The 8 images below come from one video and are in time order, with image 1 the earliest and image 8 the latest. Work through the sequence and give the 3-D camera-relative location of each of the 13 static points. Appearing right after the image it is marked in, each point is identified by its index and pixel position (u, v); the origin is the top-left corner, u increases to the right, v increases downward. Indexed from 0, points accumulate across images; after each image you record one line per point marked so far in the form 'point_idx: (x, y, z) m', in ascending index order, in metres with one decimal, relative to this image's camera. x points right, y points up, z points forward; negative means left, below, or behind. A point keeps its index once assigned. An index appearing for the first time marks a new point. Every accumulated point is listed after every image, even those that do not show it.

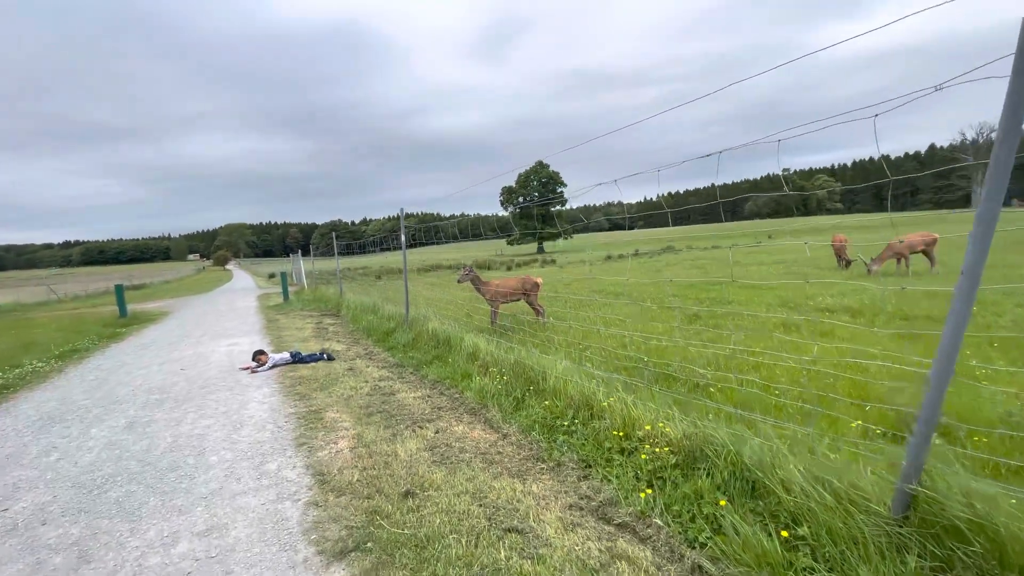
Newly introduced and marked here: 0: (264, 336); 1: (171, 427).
0: (-5.7, -1.1, +10.9) m
1: (-3.4, -1.4, +4.8) m
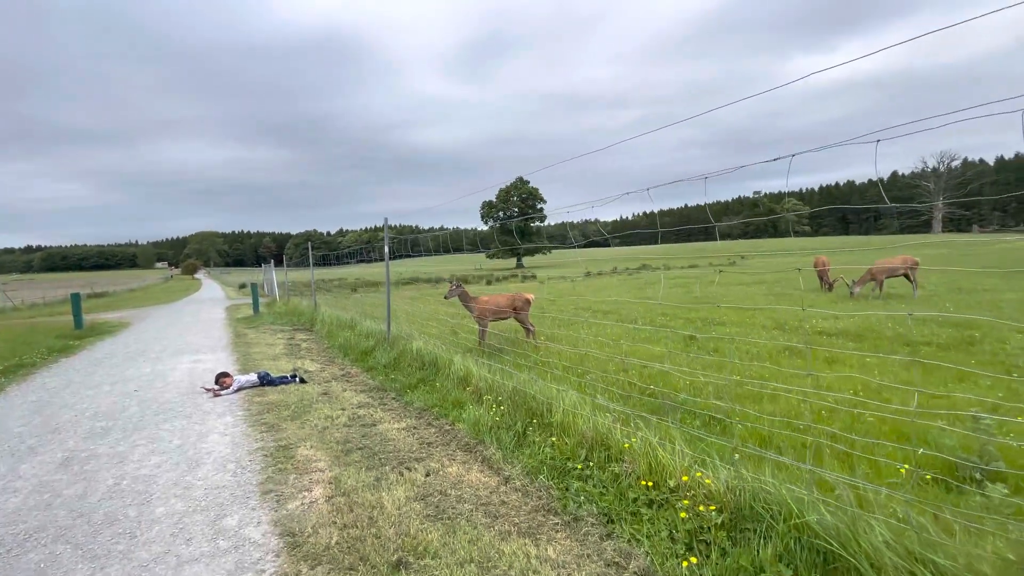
0: (-5.9, -1.4, +10.1) m
1: (-3.4, -1.5, +4.1) m
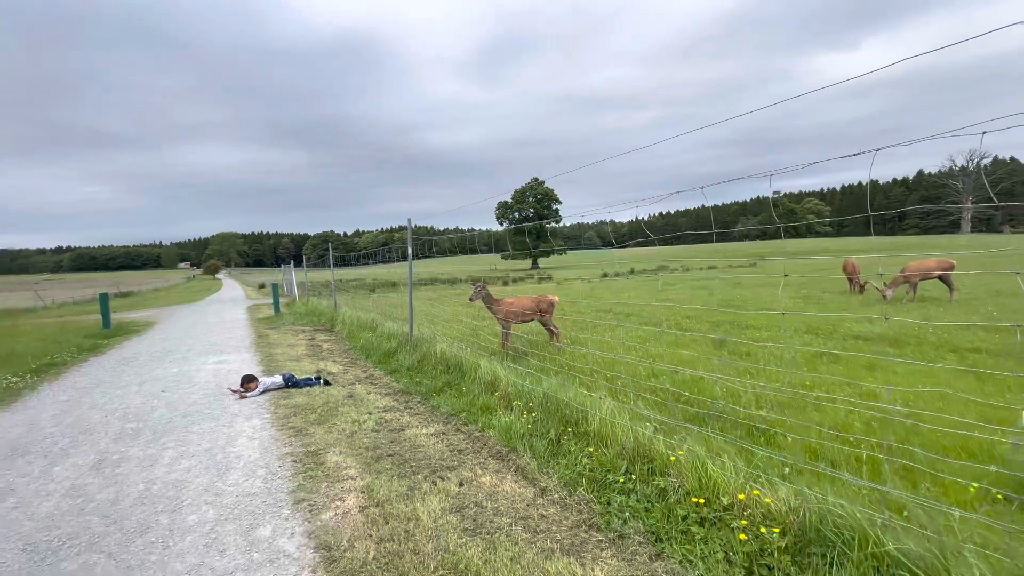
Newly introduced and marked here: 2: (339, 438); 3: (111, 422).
0: (-5.4, -1.4, +10.2) m
1: (-3.1, -1.6, +4.1) m
2: (-1.7, -1.5, +4.6) m
3: (-4.6, -1.5, +5.5) m
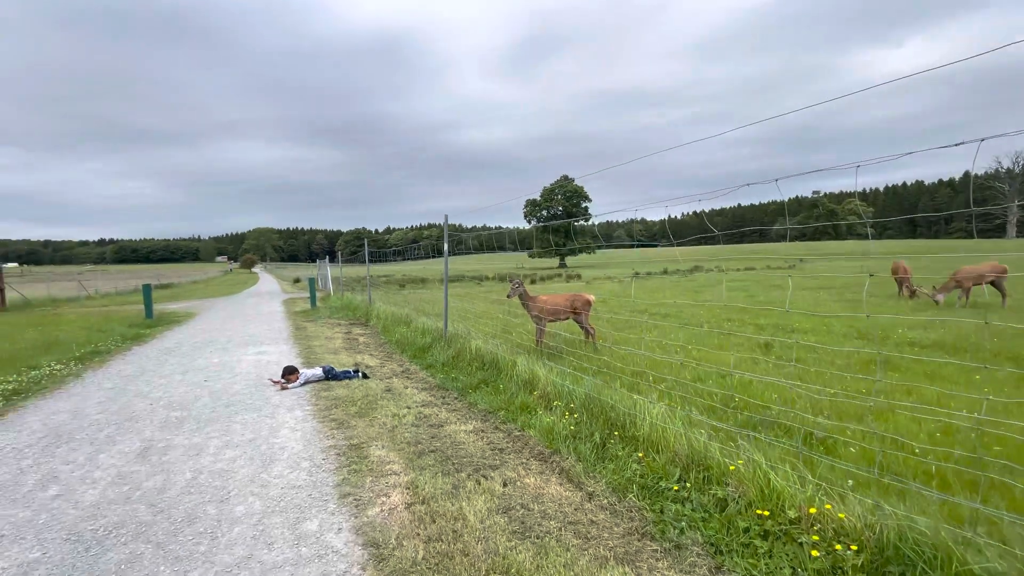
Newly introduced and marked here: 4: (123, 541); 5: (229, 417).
0: (-4.7, -1.3, +10.3) m
1: (-2.8, -1.5, +4.1) m
2: (-1.3, -1.4, +4.6) m
3: (-4.2, -1.4, +5.6) m
4: (-2.3, -1.5, +2.9) m
5: (-3.1, -1.4, +5.3) m
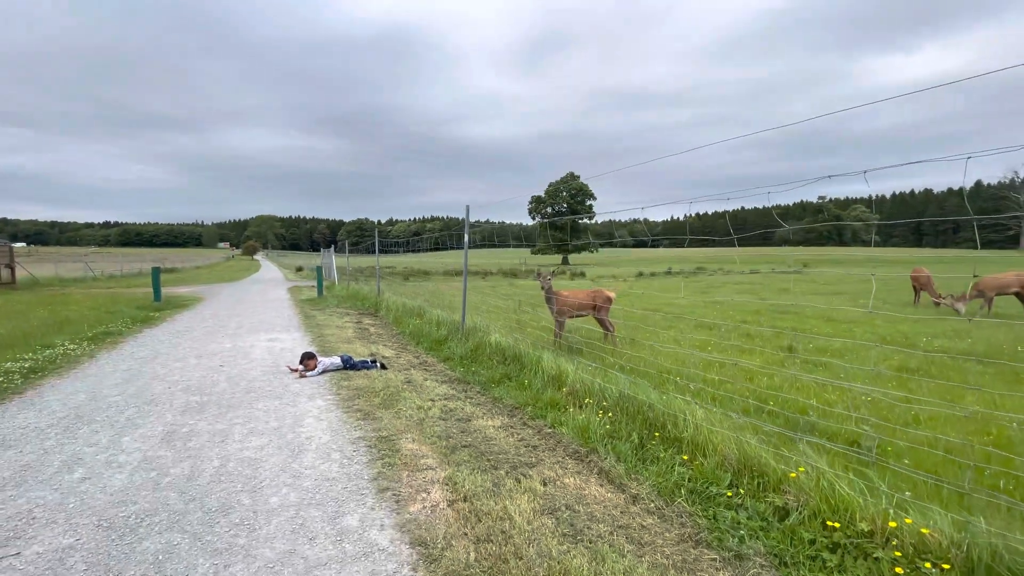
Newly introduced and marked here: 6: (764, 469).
0: (-4.4, -1.0, +10.2) m
1: (-2.5, -1.3, +4.0) m
2: (-1.0, -1.3, +4.5) m
3: (-3.9, -1.2, +5.5) m
4: (-2.0, -1.4, +2.8) m
5: (-2.8, -1.2, +5.1) m
6: (+1.7, -1.2, +3.2) m
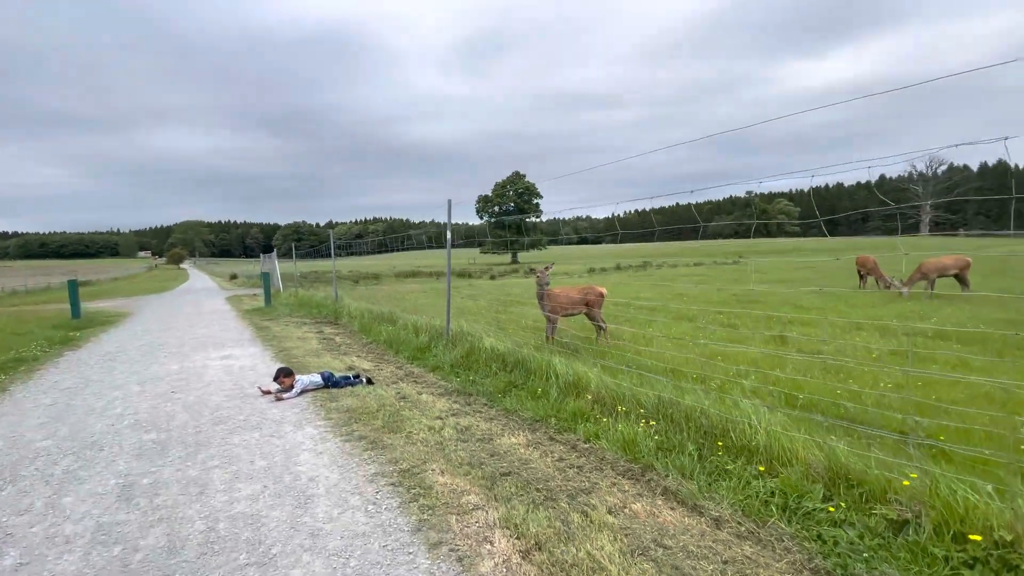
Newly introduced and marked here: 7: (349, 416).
0: (-4.7, -1.1, +9.1) m
1: (-2.1, -1.4, +3.2) m
2: (-0.7, -1.3, +3.8) m
3: (-3.7, -1.4, +4.5) m
4: (-1.5, -1.4, +2.0) m
5: (-2.6, -1.3, +4.3) m
6: (+2.1, -1.1, +2.9) m
7: (-1.6, -1.3, +4.7) m
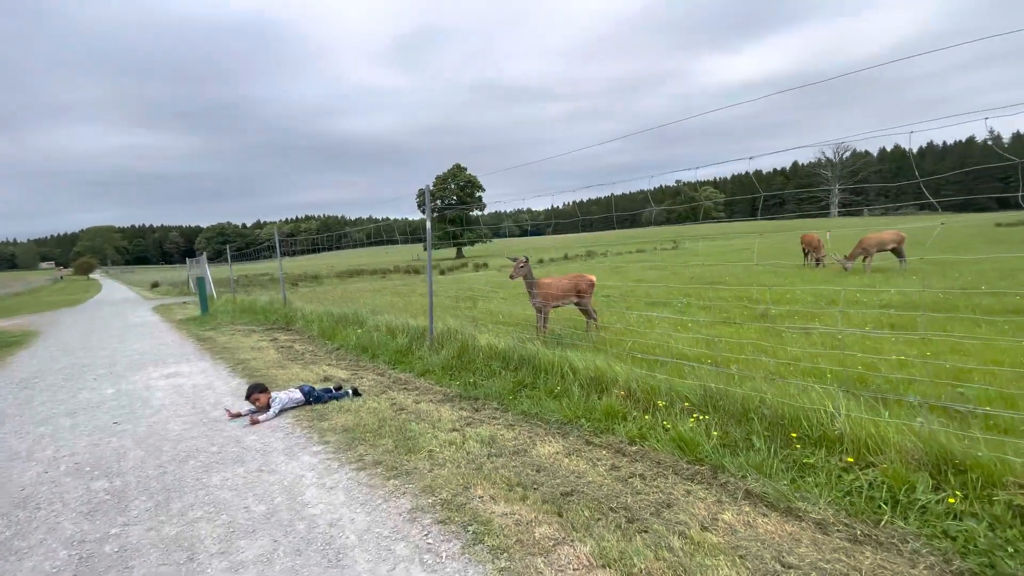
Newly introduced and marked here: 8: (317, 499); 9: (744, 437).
0: (-5.0, -1.2, +8.0) m
1: (-1.7, -1.4, +2.4) m
2: (-0.3, -1.3, +3.2) m
3: (-3.4, -1.4, +3.6) m
4: (-1.0, -1.5, +1.3) m
5: (-2.3, -1.4, +3.5) m
6: (+2.5, -1.0, +2.6) m
7: (-1.4, -1.3, +4.0) m
8: (-1.3, -1.3, +3.1) m
9: (+1.7, -1.1, +3.4) m
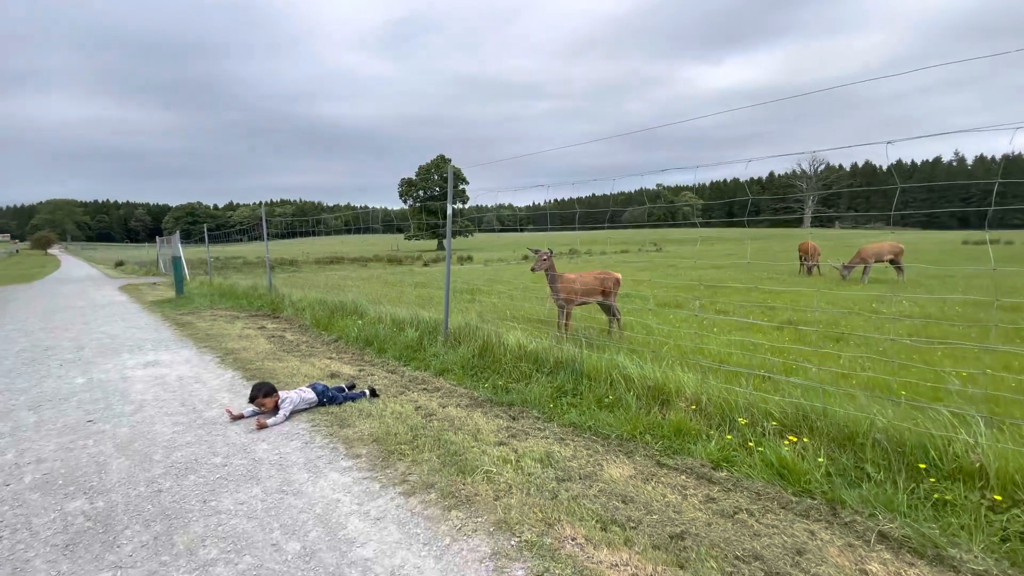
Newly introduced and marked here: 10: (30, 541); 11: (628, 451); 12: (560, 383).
0: (-4.7, -0.9, +7.2) m
1: (-1.2, -1.3, +1.8) m
2: (+0.1, -1.2, +2.7) m
3: (-2.9, -1.3, +2.9) m
4: (-0.4, -1.4, +0.7) m
5: (-1.8, -1.2, +2.8) m
6: (+3.0, -1.1, +2.2) m
7: (-0.9, -1.2, +3.4) m
8: (-0.8, -1.3, +2.5) m
9: (+2.1, -1.1, +2.9) m
10: (-2.5, -1.3, +2.5) m
11: (+0.9, -1.2, +3.6) m
12: (+0.5, -1.0, +4.8) m
